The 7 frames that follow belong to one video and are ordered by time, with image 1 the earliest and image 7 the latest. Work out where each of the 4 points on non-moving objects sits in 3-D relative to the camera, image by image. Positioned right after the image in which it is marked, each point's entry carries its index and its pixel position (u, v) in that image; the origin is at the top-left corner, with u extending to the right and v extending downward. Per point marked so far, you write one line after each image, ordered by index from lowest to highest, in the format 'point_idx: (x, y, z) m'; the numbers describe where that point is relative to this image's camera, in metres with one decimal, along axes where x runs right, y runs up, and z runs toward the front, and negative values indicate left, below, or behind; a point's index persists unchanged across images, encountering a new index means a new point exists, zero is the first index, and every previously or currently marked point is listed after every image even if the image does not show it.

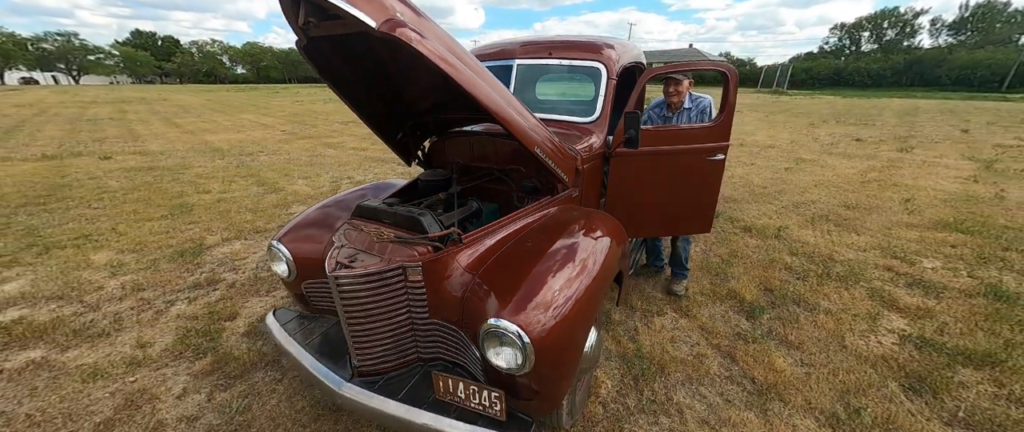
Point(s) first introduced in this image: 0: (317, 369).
0: (-0.9, -0.7, +1.6) m
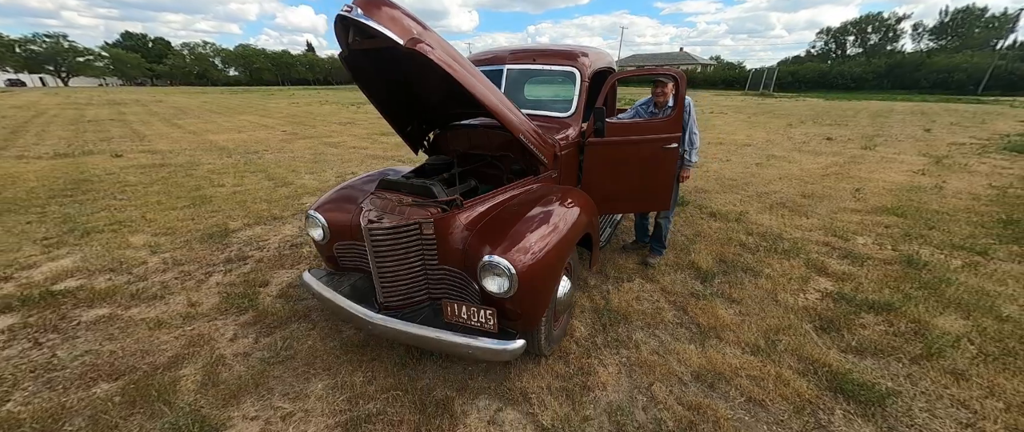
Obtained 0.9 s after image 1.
0: (-0.9, -0.5, +2.0) m
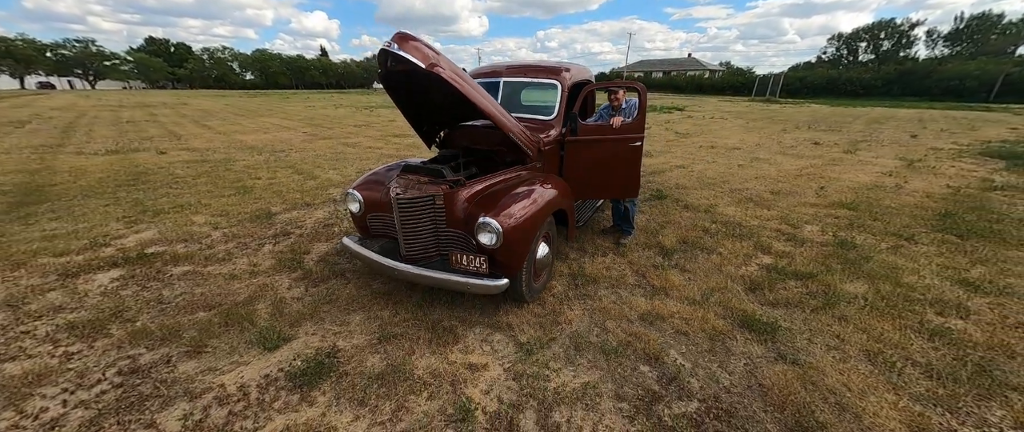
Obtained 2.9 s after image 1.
0: (-1.0, -0.3, +2.7) m
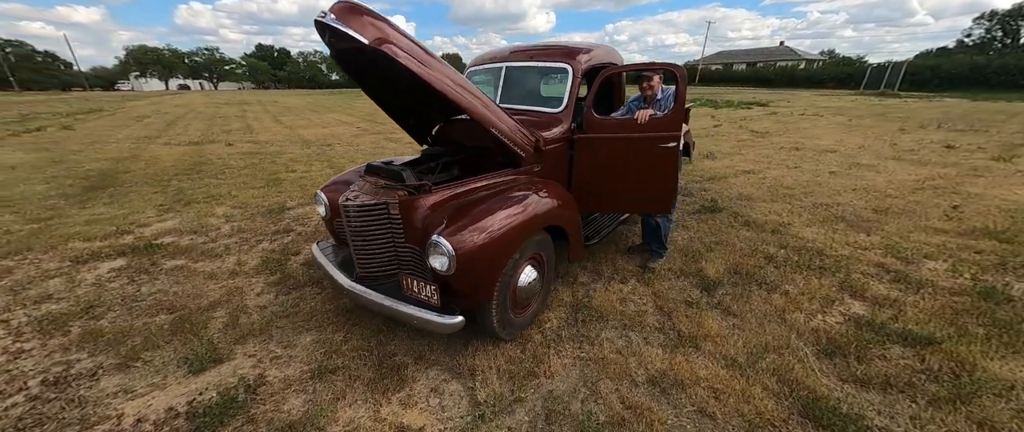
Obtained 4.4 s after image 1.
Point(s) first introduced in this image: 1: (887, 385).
0: (-1.2, -0.4, +2.3) m
1: (+2.1, -0.9, +1.9) m
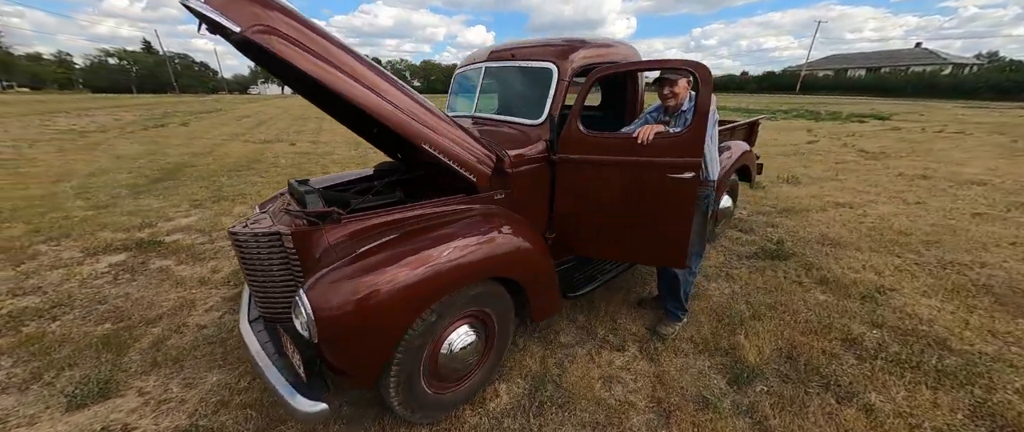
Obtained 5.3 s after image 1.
0: (-1.5, -0.5, +2.0) m
1: (+1.6, -1.3, +1.0) m
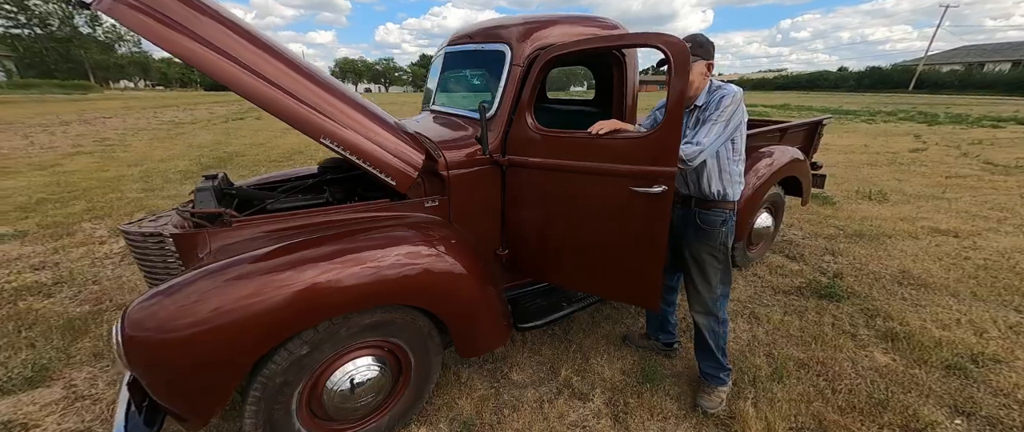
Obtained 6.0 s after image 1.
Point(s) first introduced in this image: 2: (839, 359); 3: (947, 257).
0: (-1.9, -0.5, +1.9) m
1: (+1.0, -1.4, +0.4) m
2: (+1.9, -0.8, +2.1) m
3: (+4.0, -0.3, +3.2) m
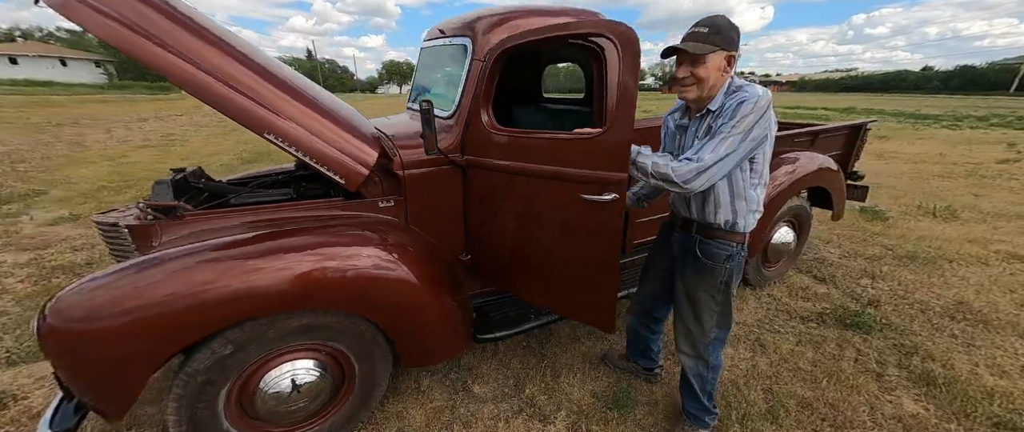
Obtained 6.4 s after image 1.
0: (-2.0, -0.4, +2.0) m
1: (+0.6, -1.5, +0.2) m
2: (+1.7, -0.9, +1.7) m
3: (+3.9, -0.5, +2.7) m
